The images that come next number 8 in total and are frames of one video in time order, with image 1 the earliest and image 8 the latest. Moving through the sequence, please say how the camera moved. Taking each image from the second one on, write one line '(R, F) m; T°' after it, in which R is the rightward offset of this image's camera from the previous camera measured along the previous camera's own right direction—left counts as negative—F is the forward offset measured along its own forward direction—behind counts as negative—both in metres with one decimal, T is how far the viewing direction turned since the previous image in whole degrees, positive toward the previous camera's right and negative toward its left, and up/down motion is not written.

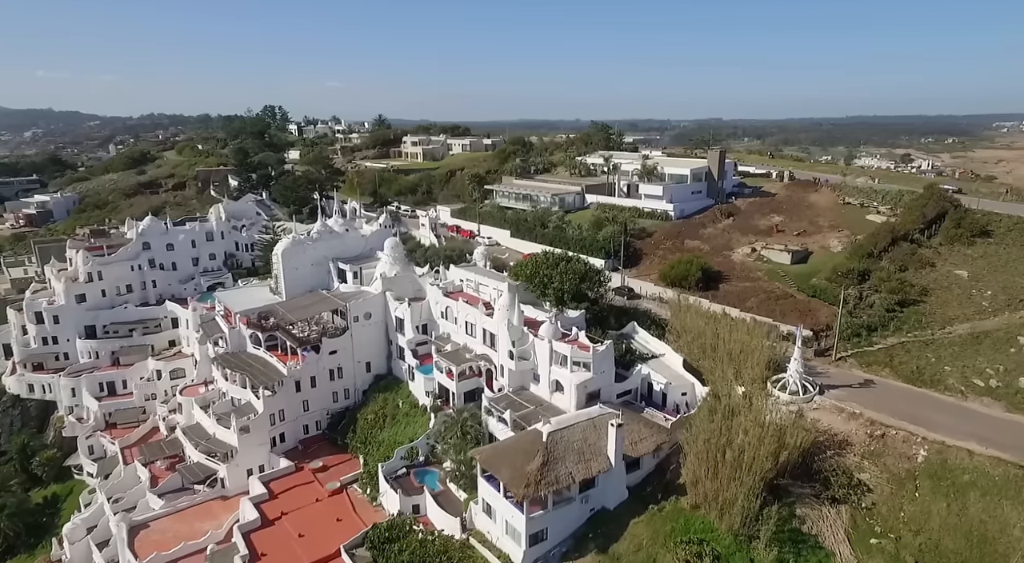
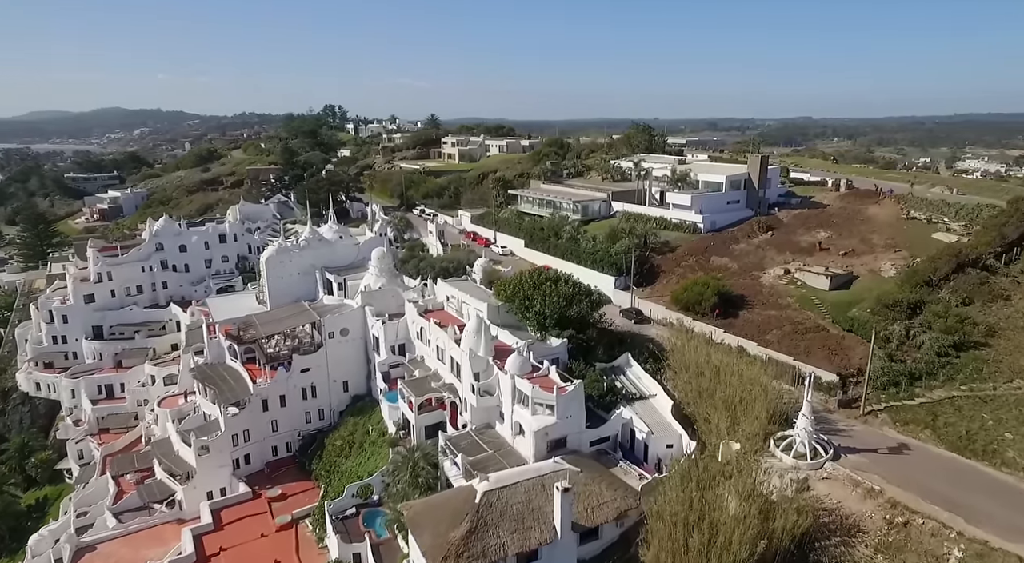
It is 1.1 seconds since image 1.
(+6.1, +5.4) m; -7°
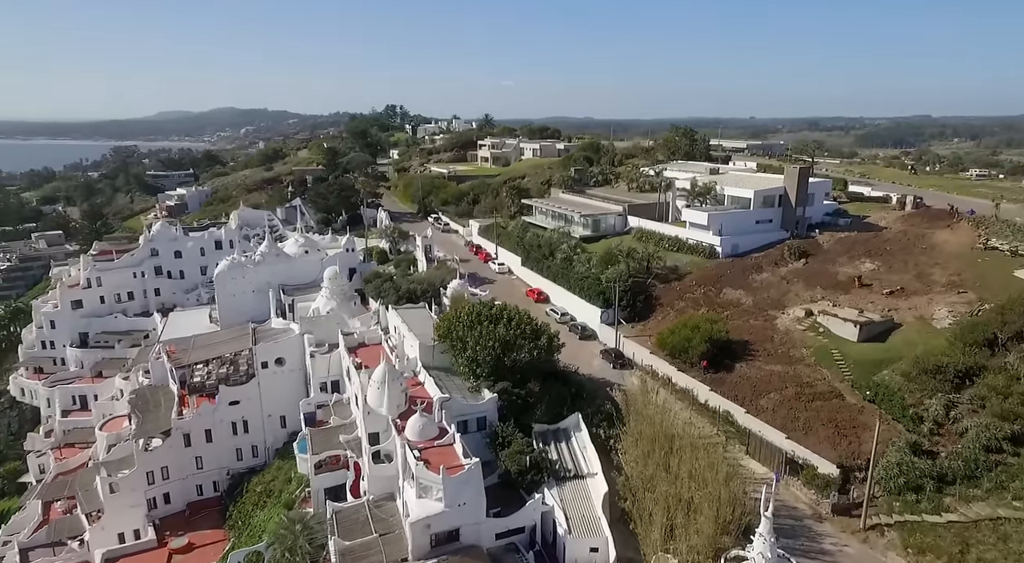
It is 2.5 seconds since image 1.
(+8.0, +7.5) m; -8°
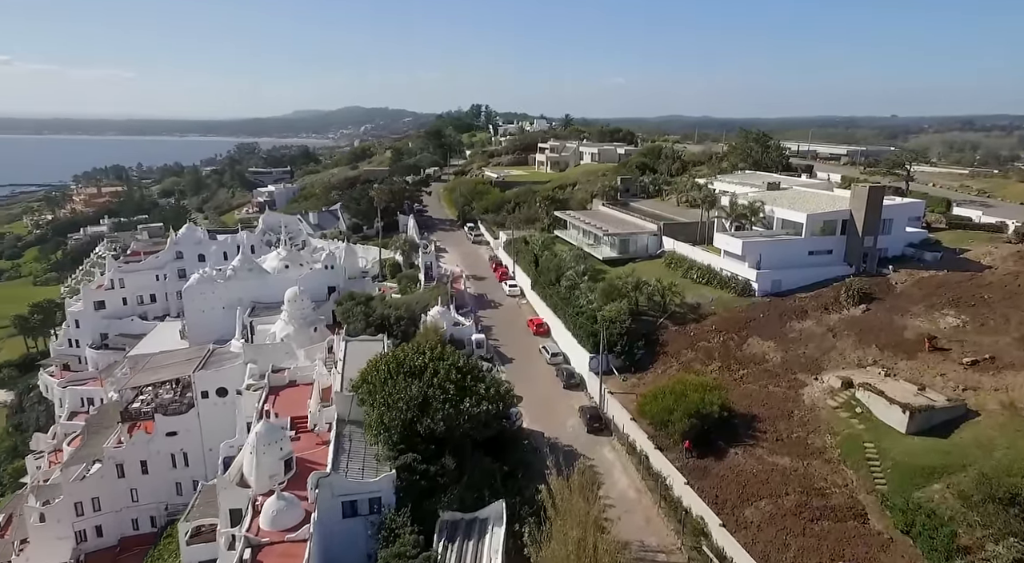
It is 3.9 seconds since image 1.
(+7.5, +7.5) m; -10°
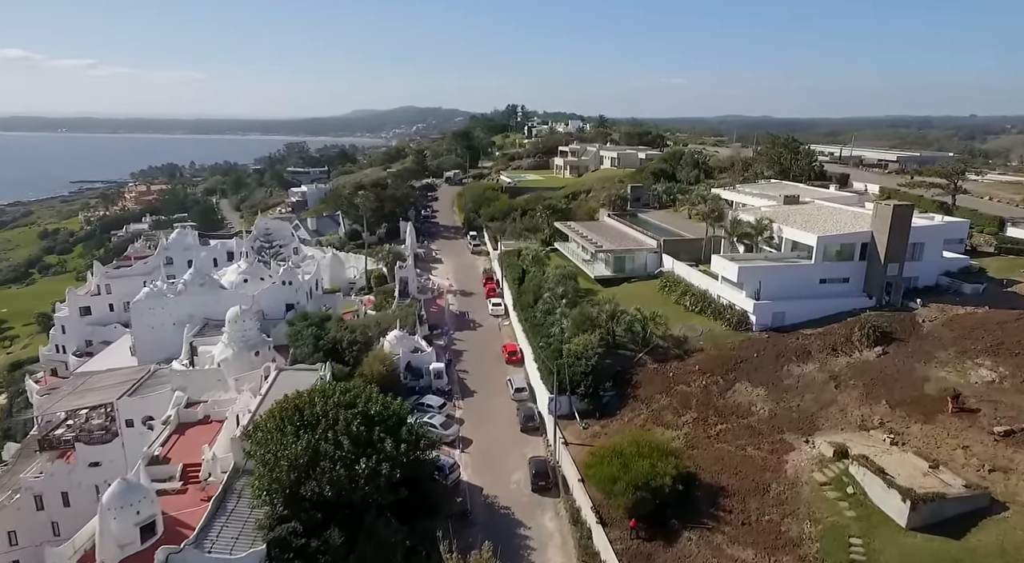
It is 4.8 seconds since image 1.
(+4.8, +4.6) m; -5°
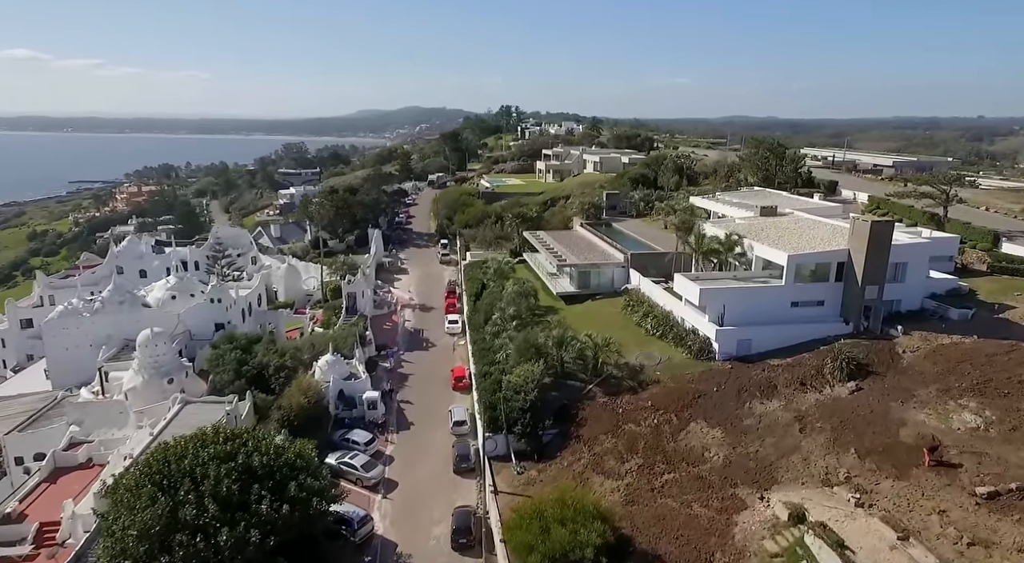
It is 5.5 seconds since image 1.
(+3.1, +3.2) m; 0°
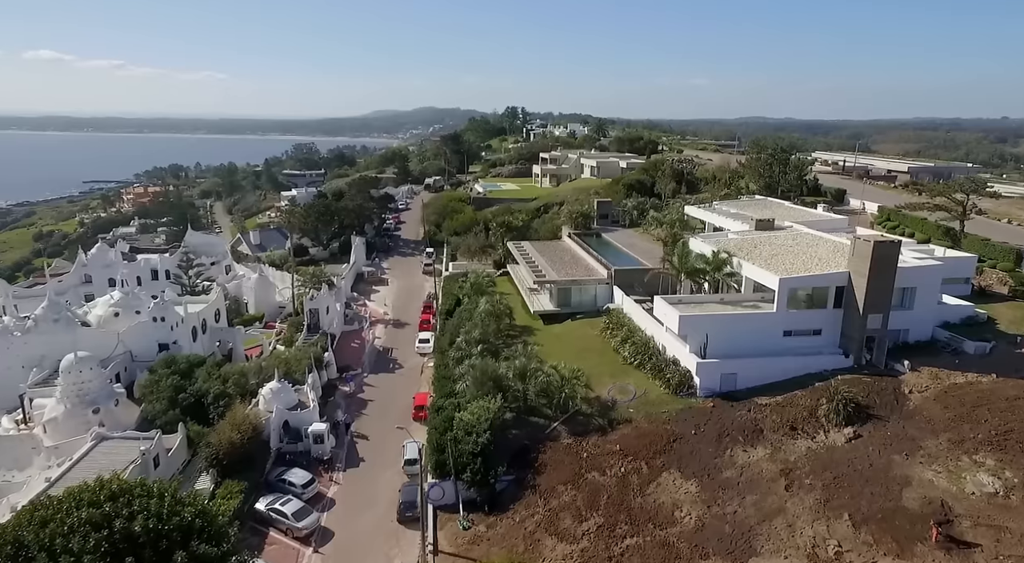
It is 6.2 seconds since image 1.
(+2.3, +3.2) m; -1°
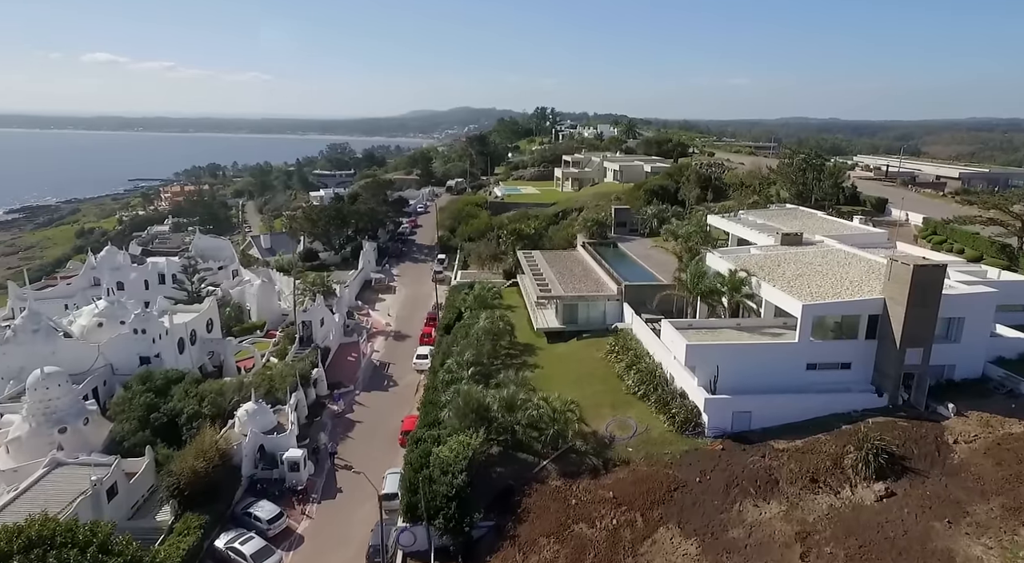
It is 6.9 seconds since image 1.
(+1.7, +2.7) m; -3°
